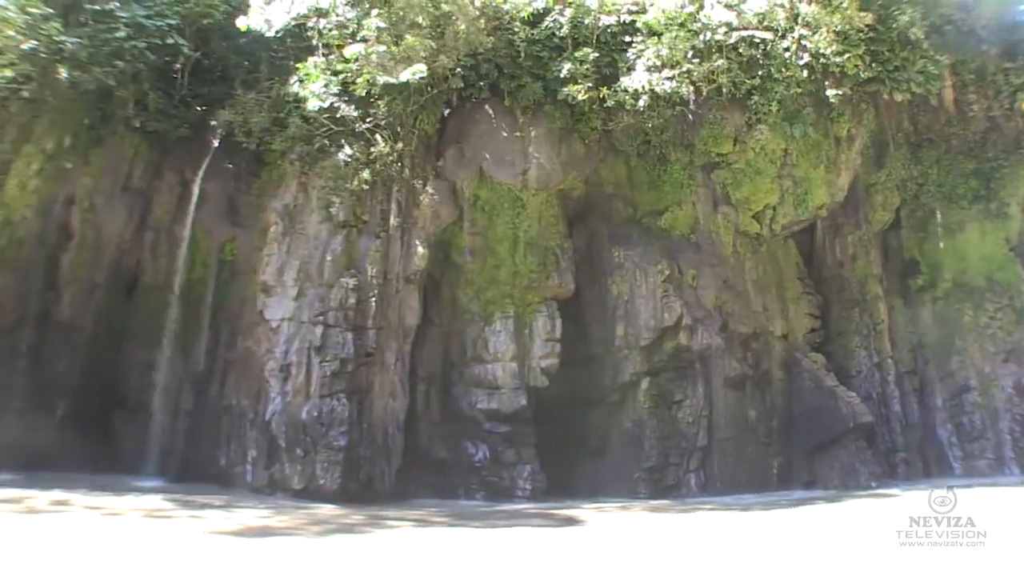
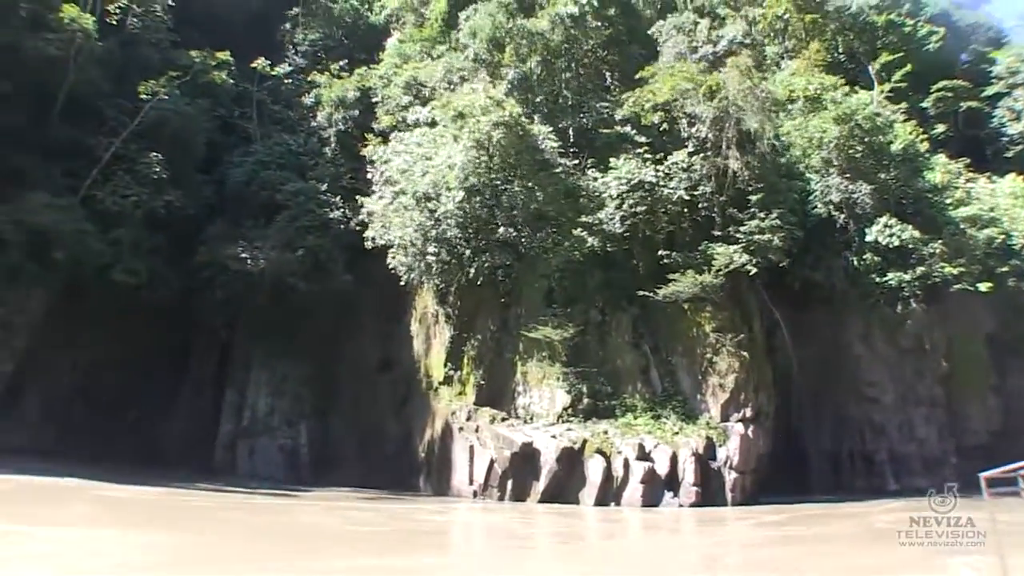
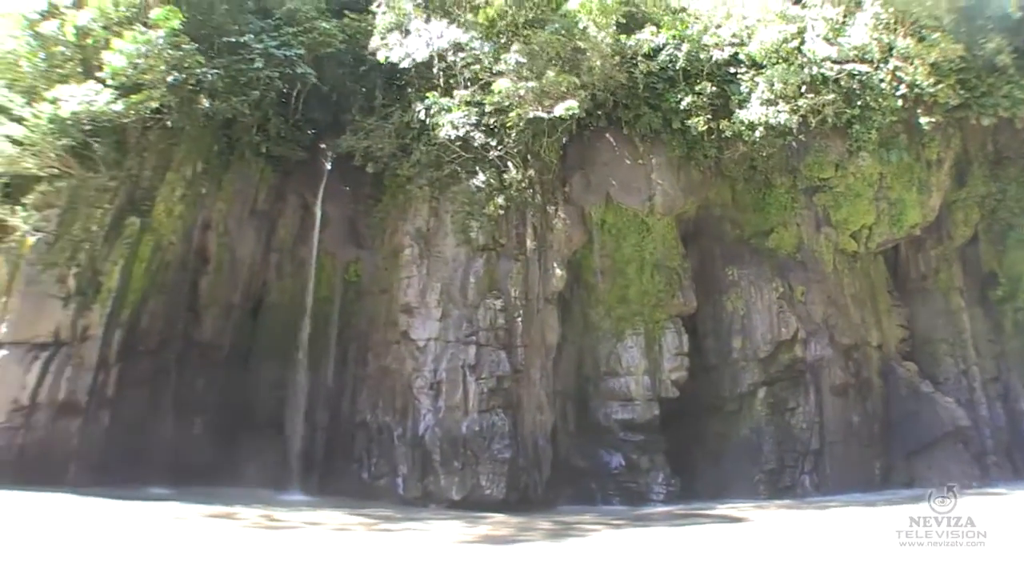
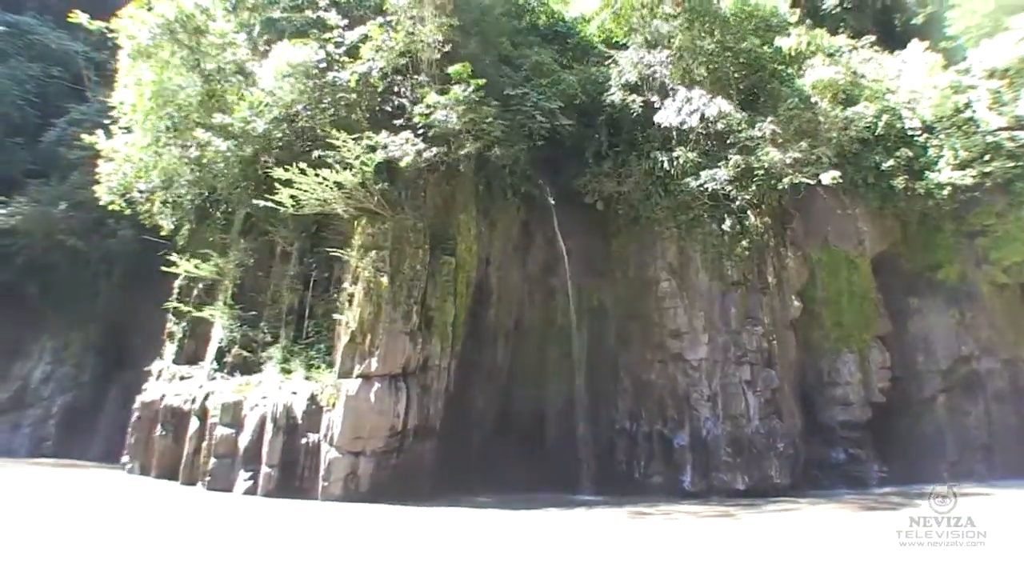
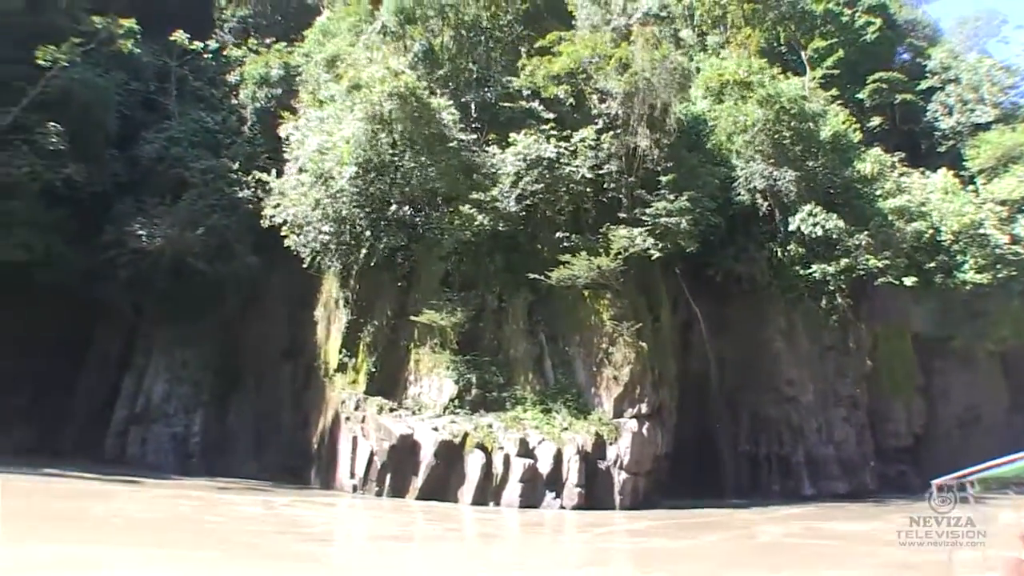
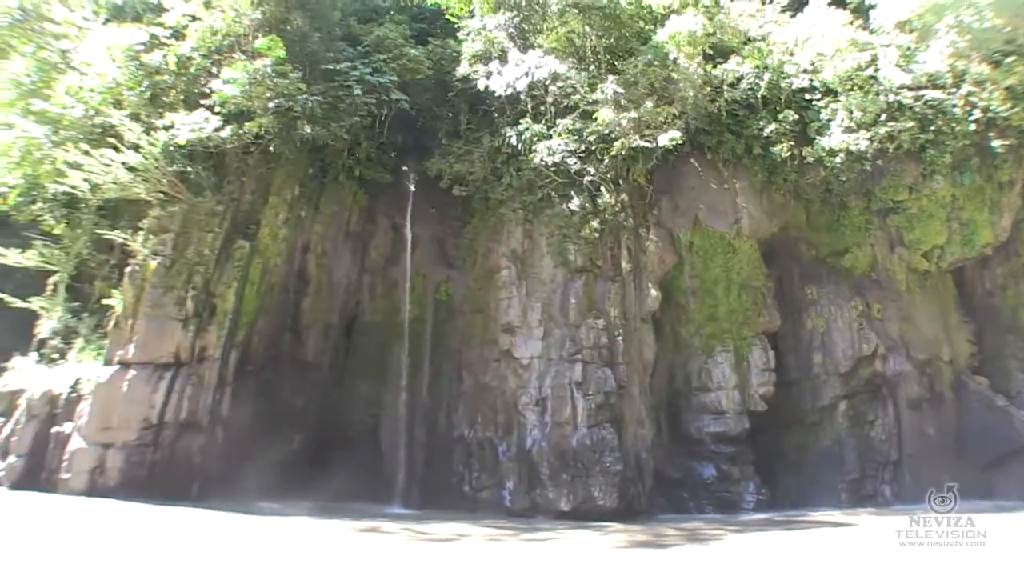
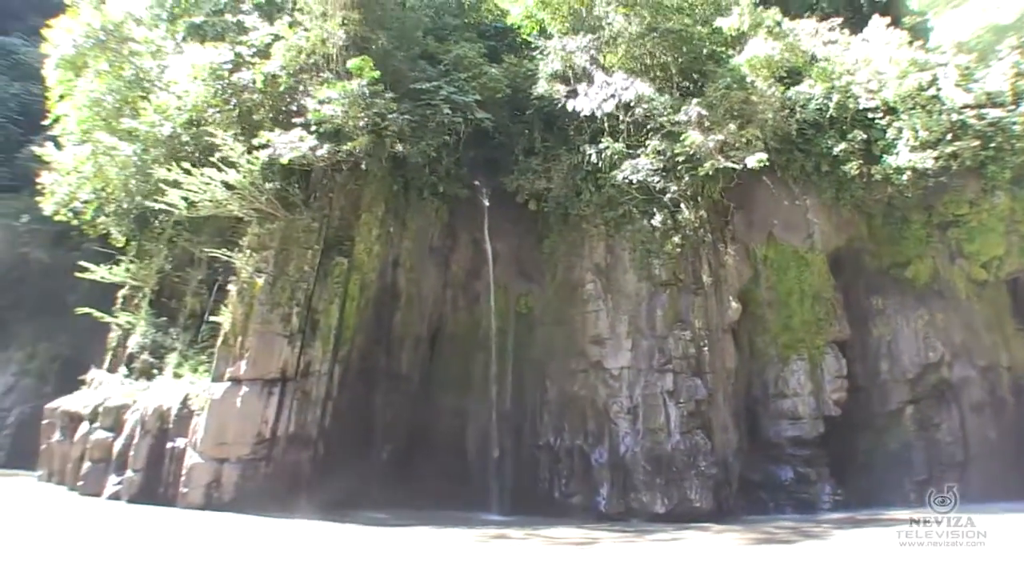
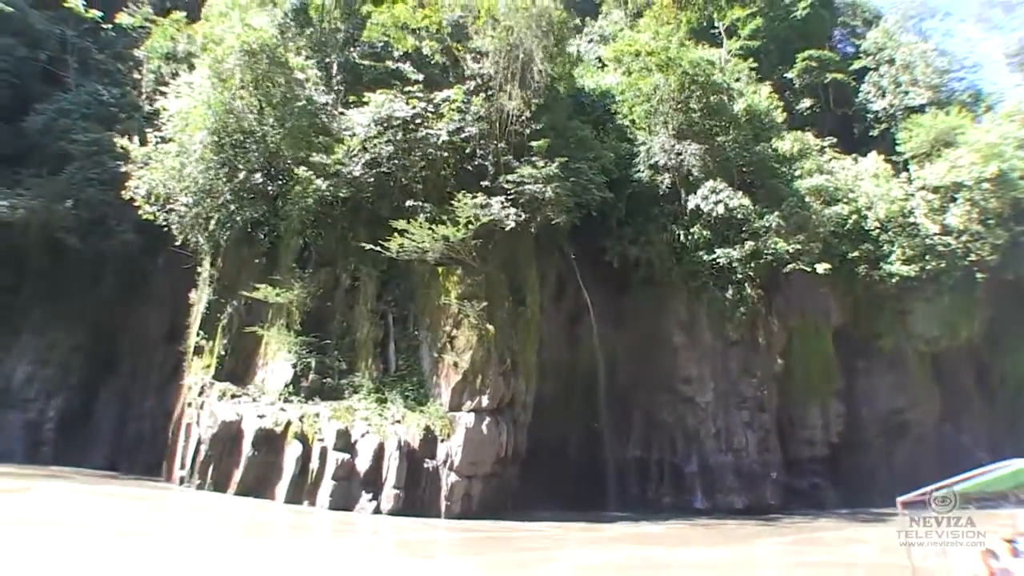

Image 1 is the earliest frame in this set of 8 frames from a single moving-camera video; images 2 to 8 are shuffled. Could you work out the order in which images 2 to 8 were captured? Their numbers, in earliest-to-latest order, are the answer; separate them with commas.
3, 6, 7, 4, 8, 5, 2
